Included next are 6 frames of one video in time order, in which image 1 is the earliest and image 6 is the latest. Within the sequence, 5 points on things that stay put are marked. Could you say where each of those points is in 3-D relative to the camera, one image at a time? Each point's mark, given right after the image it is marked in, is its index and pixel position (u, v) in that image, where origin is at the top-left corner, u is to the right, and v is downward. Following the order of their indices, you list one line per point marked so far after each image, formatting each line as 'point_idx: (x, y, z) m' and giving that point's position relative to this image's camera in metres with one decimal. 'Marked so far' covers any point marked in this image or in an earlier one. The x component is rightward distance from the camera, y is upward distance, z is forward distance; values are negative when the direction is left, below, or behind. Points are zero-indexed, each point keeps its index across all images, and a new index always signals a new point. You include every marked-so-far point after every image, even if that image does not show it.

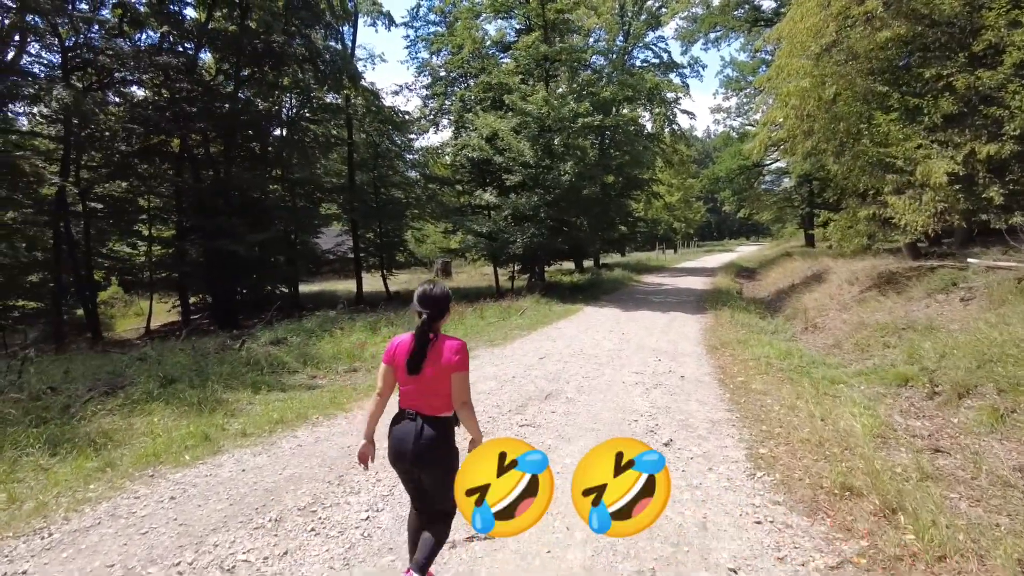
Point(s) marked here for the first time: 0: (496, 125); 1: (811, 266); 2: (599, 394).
0: (-0.4, +4.2, +16.6) m
1: (+9.1, +0.7, +19.8) m
2: (+0.8, -1.0, +5.8) m
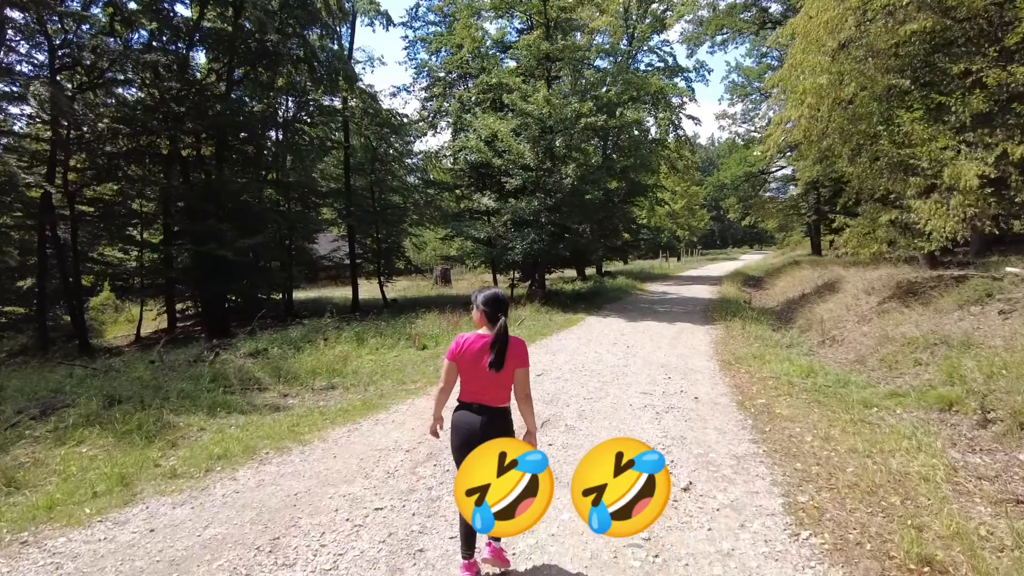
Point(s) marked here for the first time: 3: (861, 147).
0: (-0.4, +4.0, +16.0) m
1: (+9.1, +0.4, +19.1) m
2: (+0.7, -1.0, +5.1) m
3: (+6.5, +2.6, +12.1) m
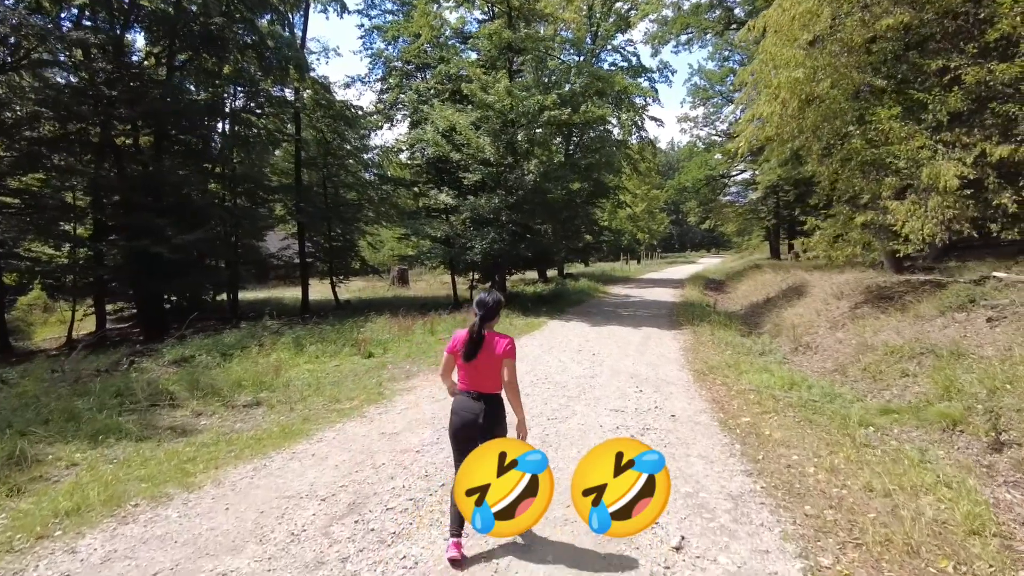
0: (-1.4, +4.0, +15.1) m
1: (+7.9, +0.3, +18.8) m
2: (+0.4, -1.1, +4.3) m
3: (+5.7, +2.6, +11.7) m
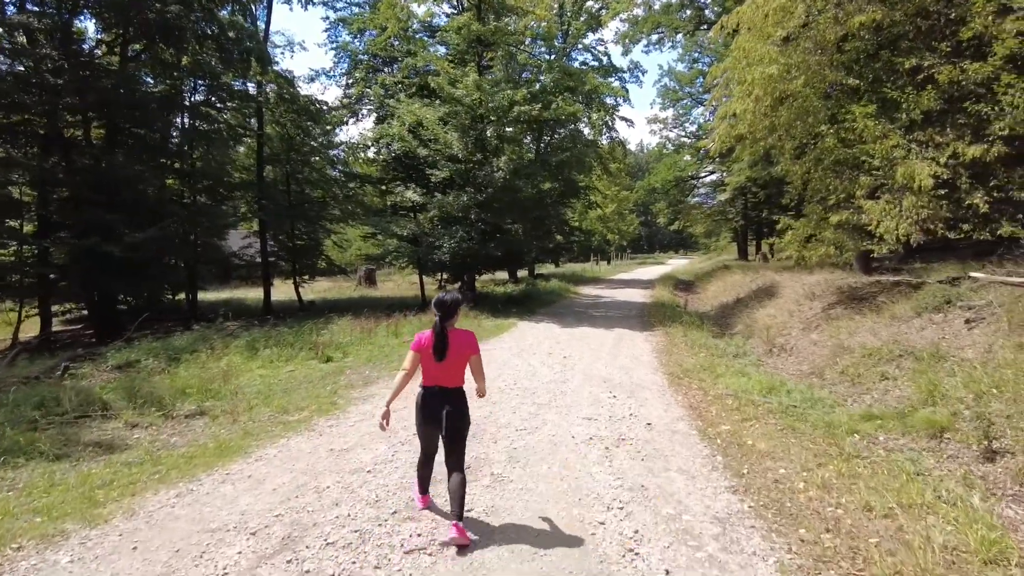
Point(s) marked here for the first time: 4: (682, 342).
0: (-2.1, +4.0, +14.7) m
1: (+7.0, +0.3, +18.7) m
2: (+0.2, -1.1, +4.0) m
3: (+5.2, +2.5, +11.5) m
4: (+2.8, -0.9, +10.5) m
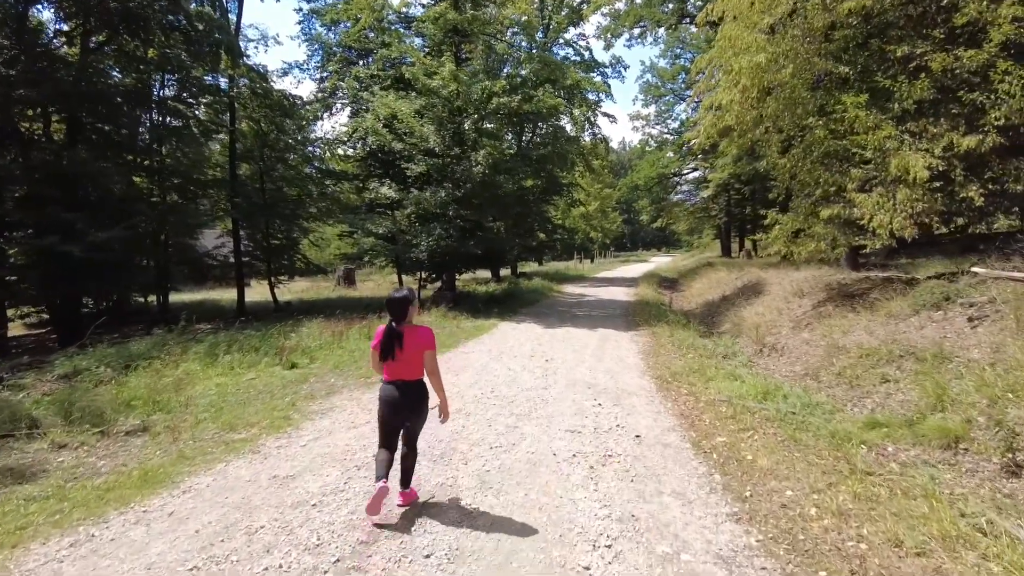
0: (-2.5, +4.0, +14.1) m
1: (+6.5, +0.3, +18.4) m
2: (0.0, -1.1, +3.5) m
3: (+4.8, +2.6, +11.1) m
4: (+2.4, -0.8, +10.1) m
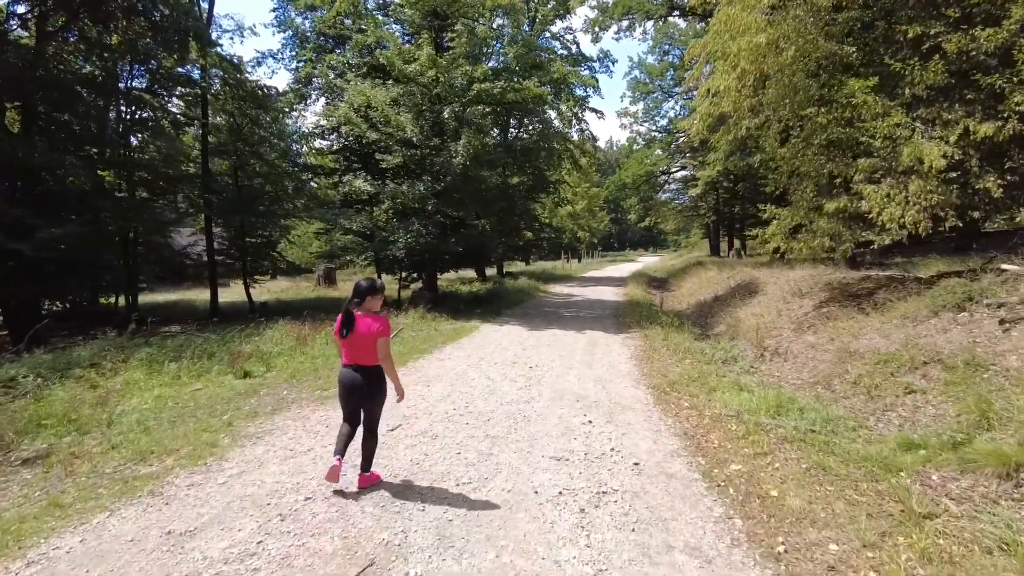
0: (-2.9, +4.0, +13.3) m
1: (+6.1, +0.4, +17.8) m
2: (-0.1, -1.1, +2.7) m
3: (+4.5, +2.6, +10.5) m
4: (+2.2, -0.8, +9.4) m
